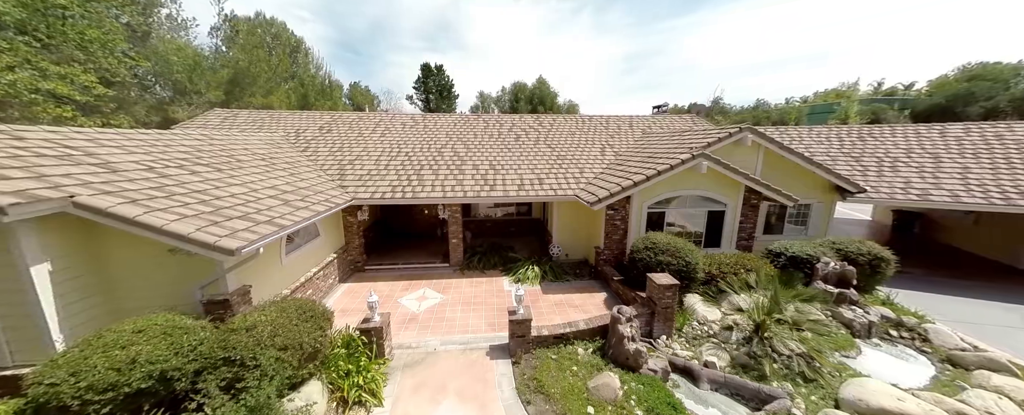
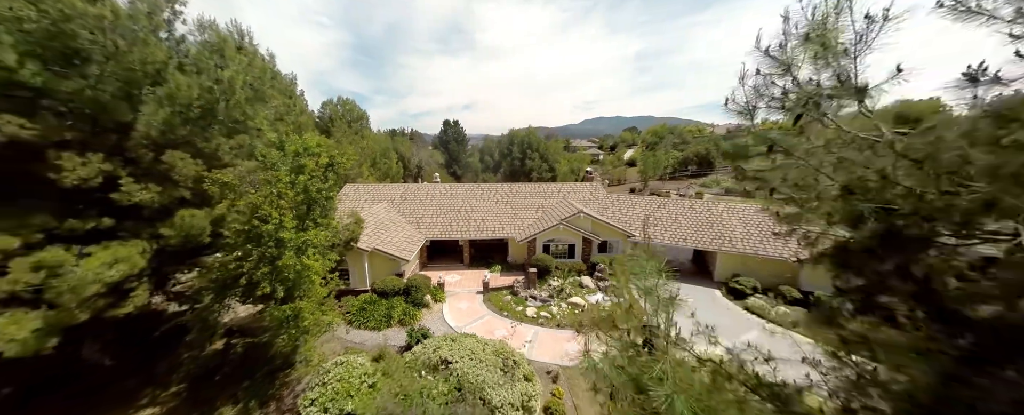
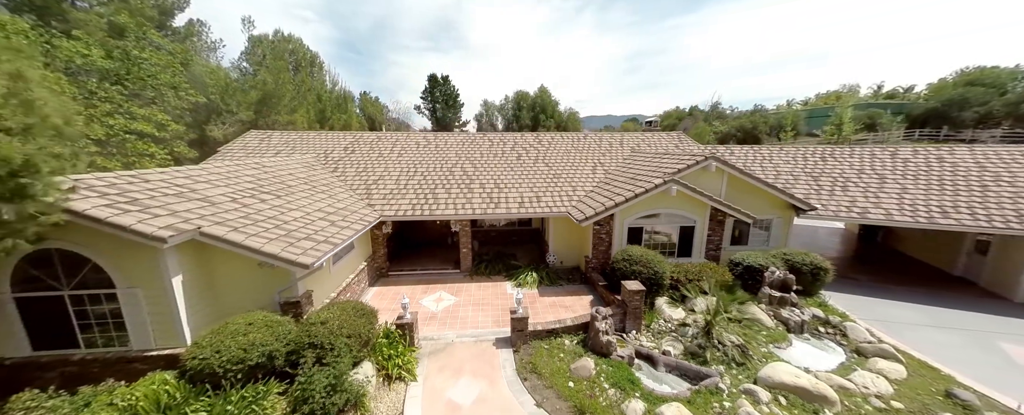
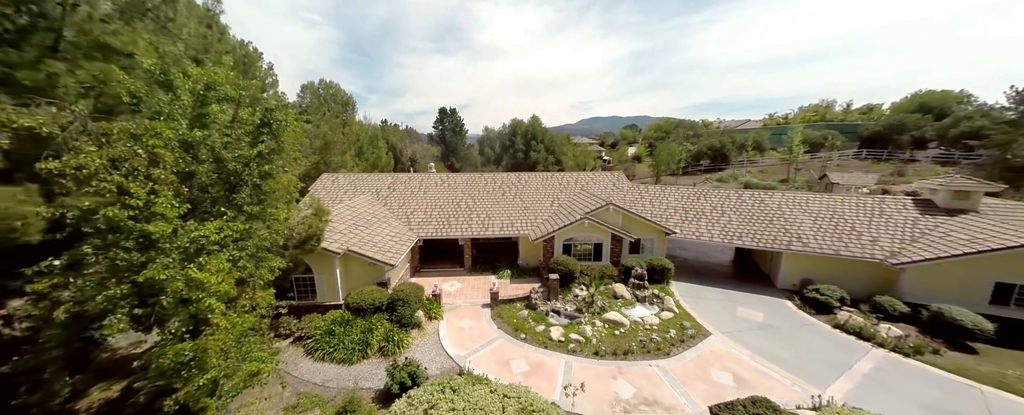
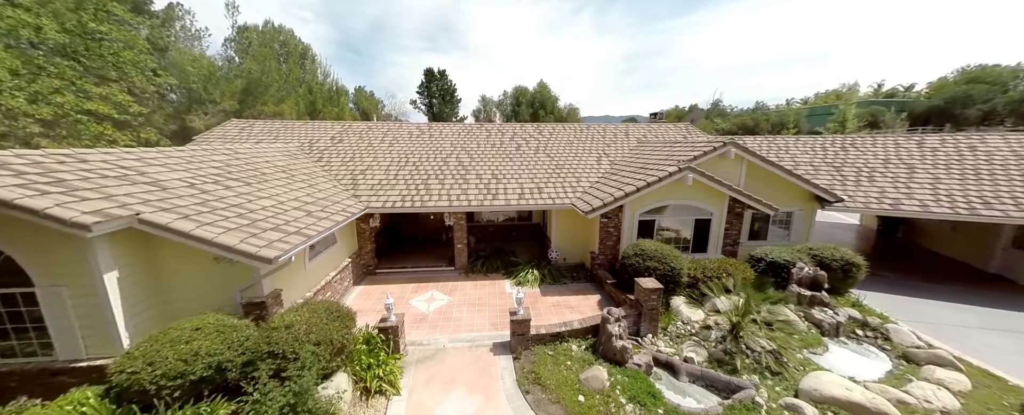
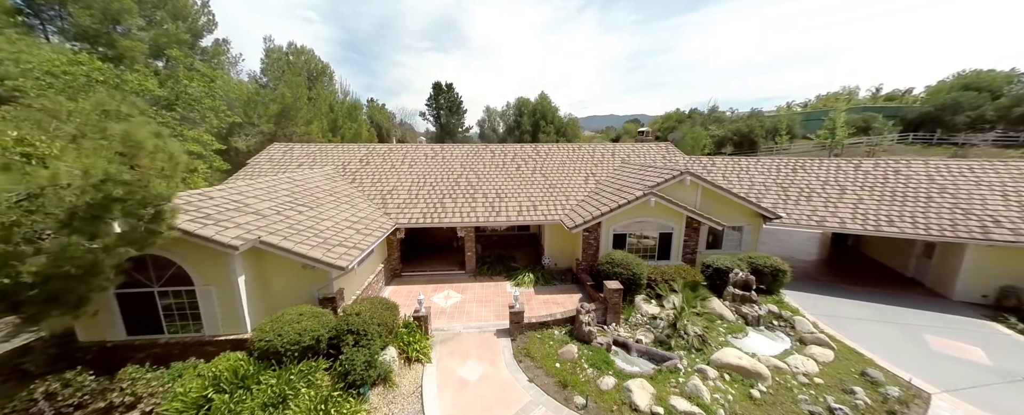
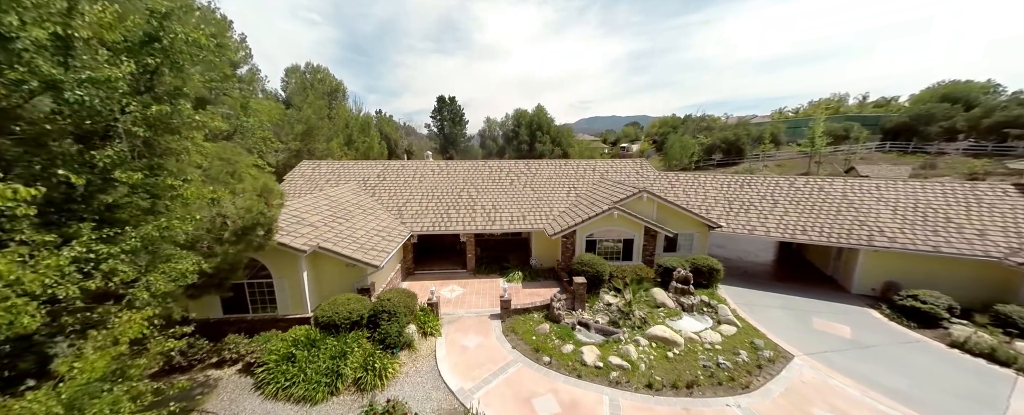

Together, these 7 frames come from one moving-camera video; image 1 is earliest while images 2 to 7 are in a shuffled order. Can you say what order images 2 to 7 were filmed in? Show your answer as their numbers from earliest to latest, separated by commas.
5, 3, 6, 7, 4, 2
